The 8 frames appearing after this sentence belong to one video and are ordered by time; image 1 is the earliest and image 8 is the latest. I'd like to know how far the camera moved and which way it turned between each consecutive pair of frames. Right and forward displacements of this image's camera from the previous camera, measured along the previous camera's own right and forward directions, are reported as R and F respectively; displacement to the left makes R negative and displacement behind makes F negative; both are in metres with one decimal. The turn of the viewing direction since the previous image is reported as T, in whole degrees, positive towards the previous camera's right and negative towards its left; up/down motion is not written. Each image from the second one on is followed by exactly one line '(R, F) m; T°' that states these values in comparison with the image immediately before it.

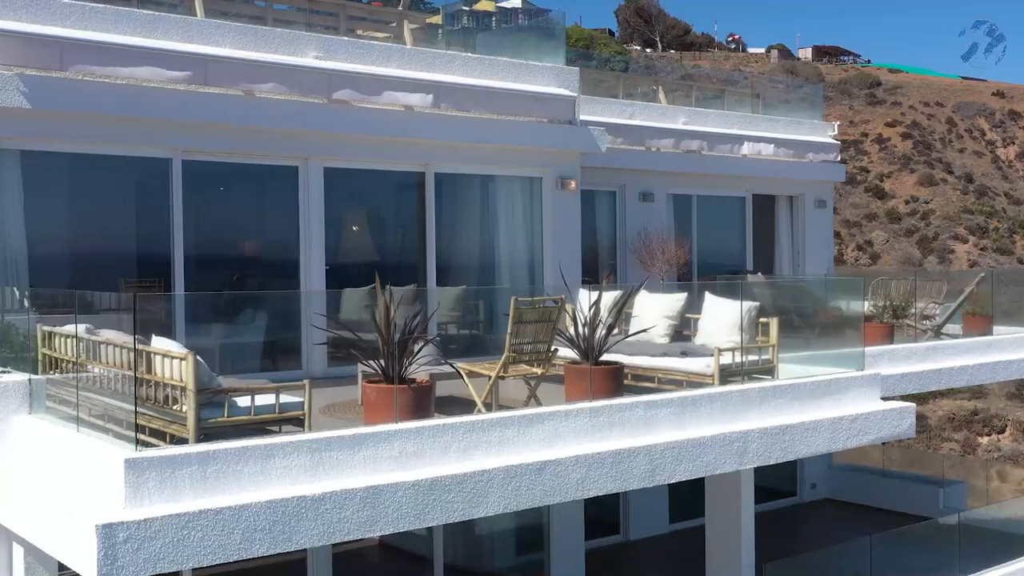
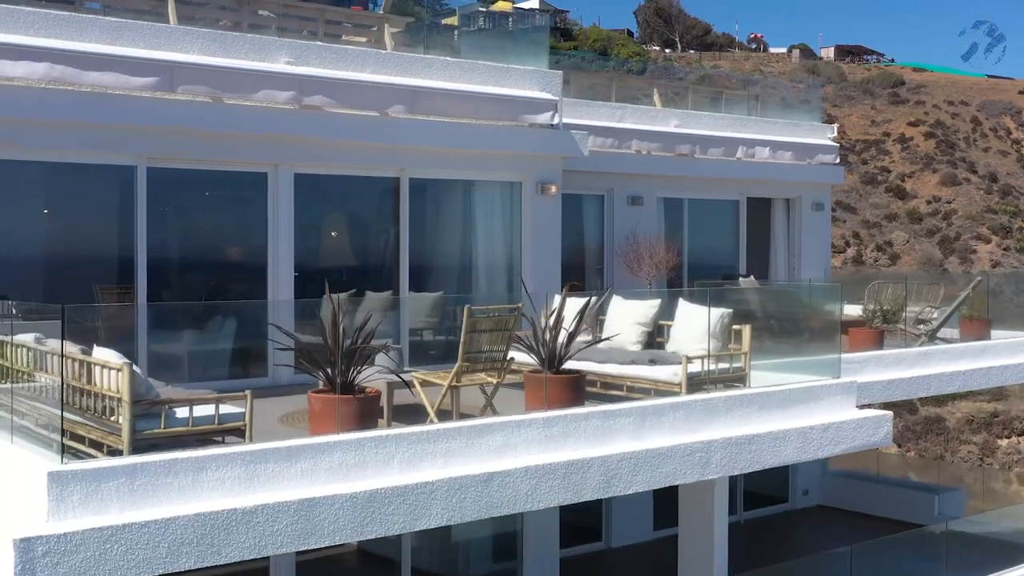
(+0.5, +0.1) m; -1°
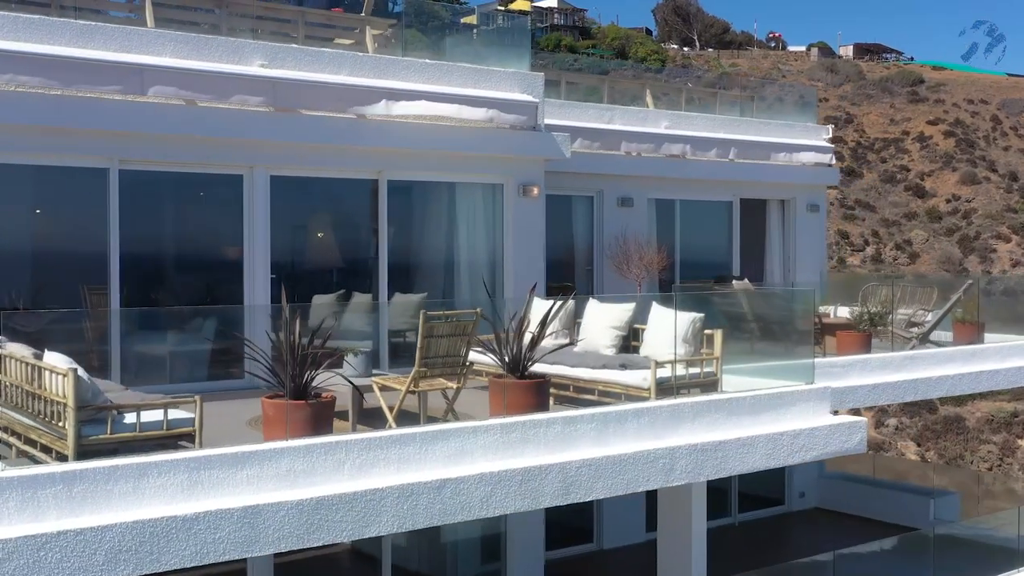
(+0.4, +0.1) m; -1°
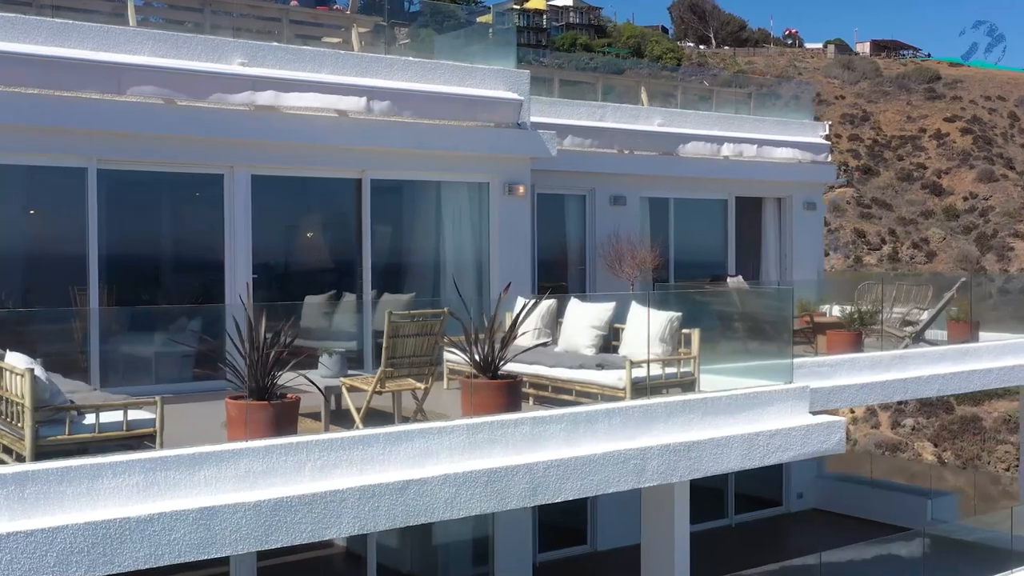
(+0.3, 0.0) m; -1°
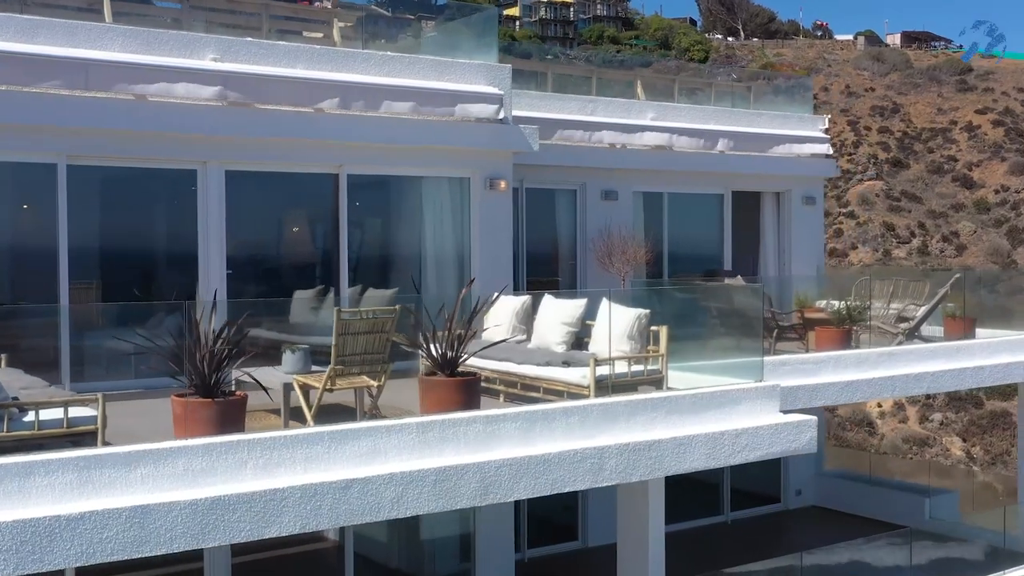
(+0.5, +0.1) m; -1°
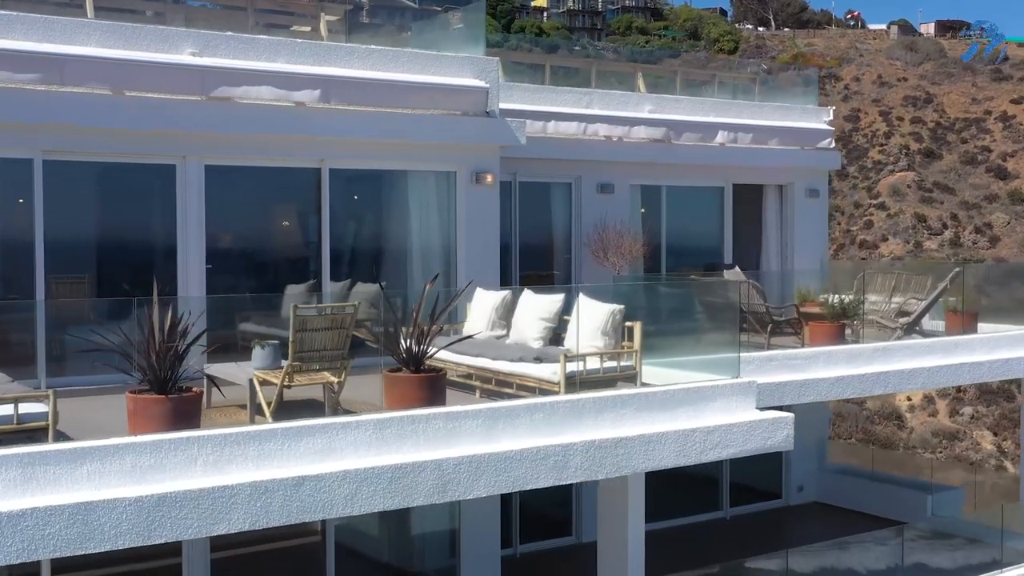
(+0.5, +0.1) m; -2°
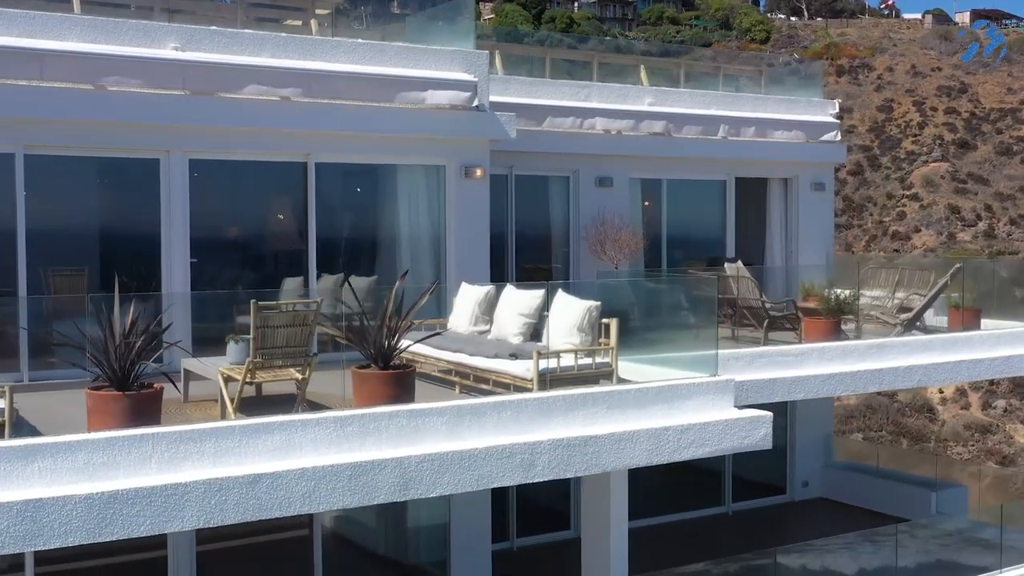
(+0.4, +0.1) m; -2°
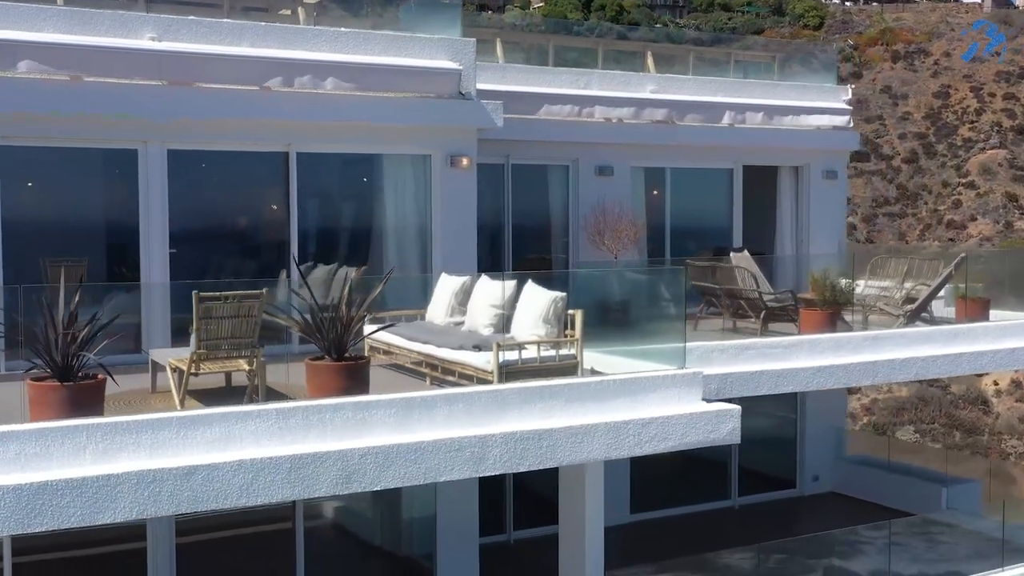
(+0.7, +0.1) m; -3°
